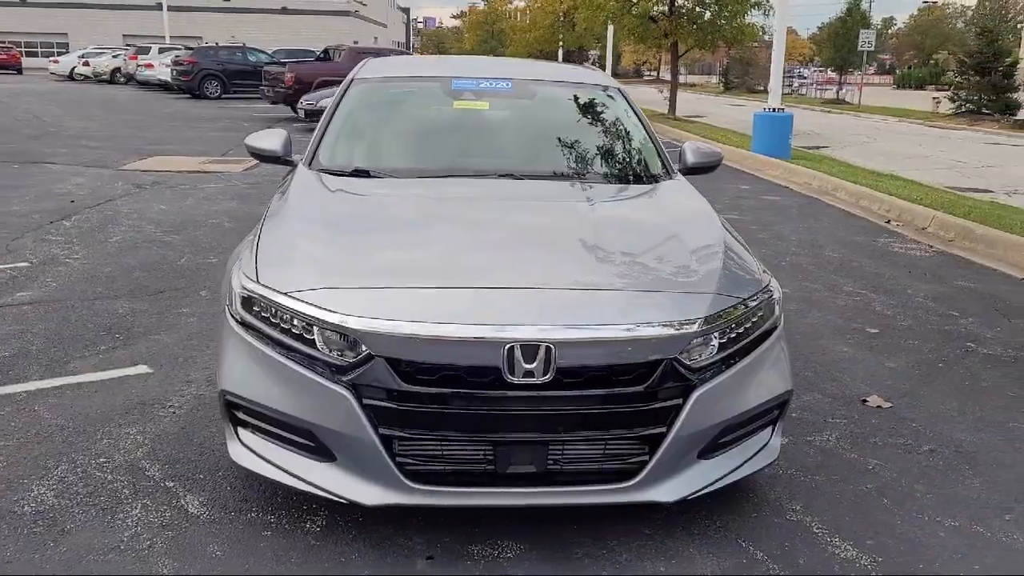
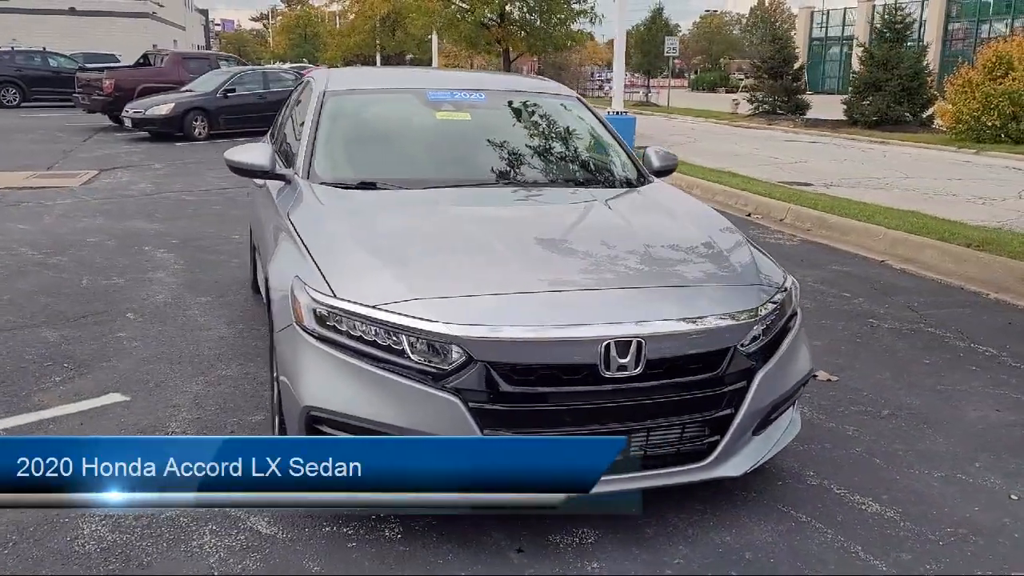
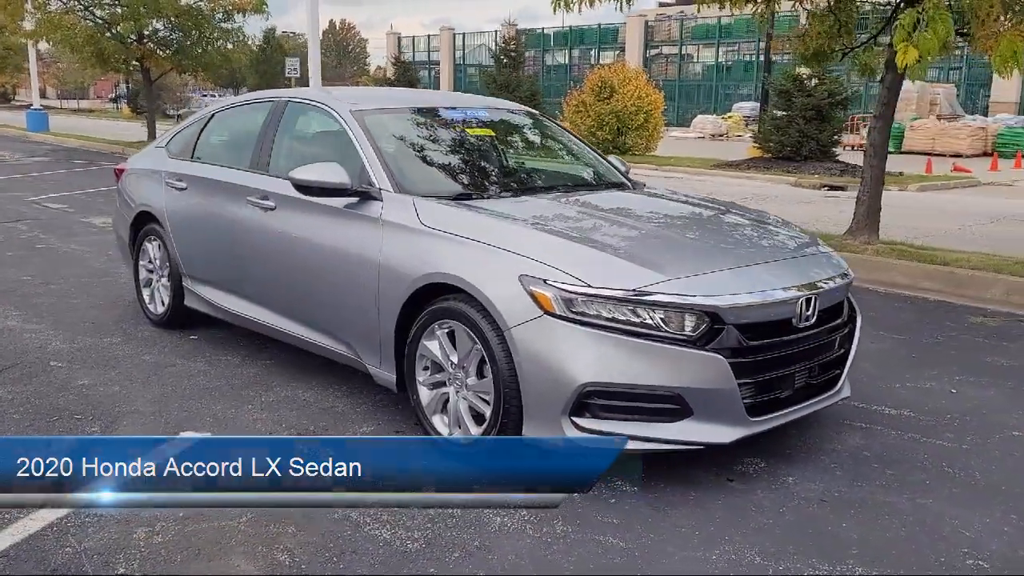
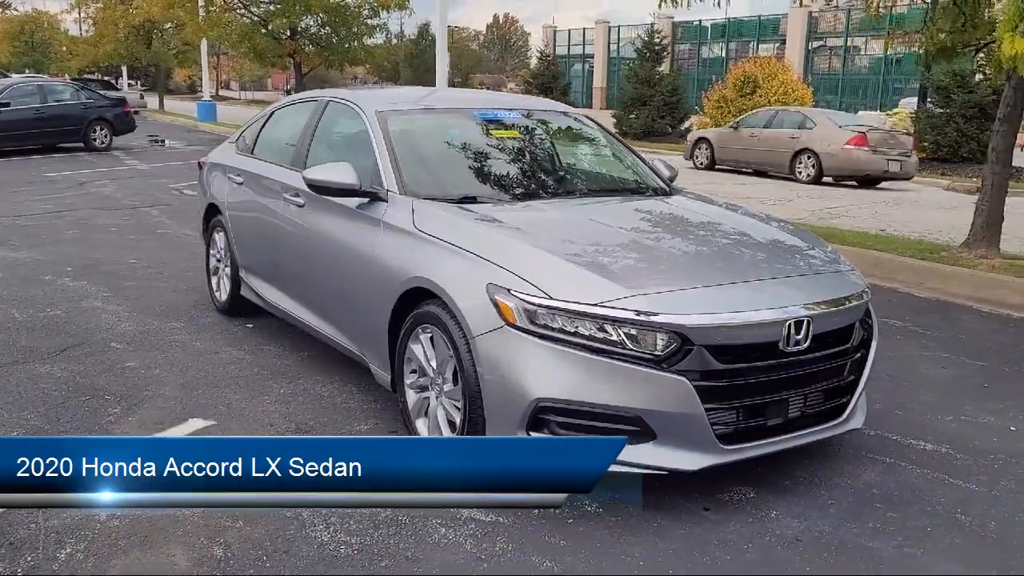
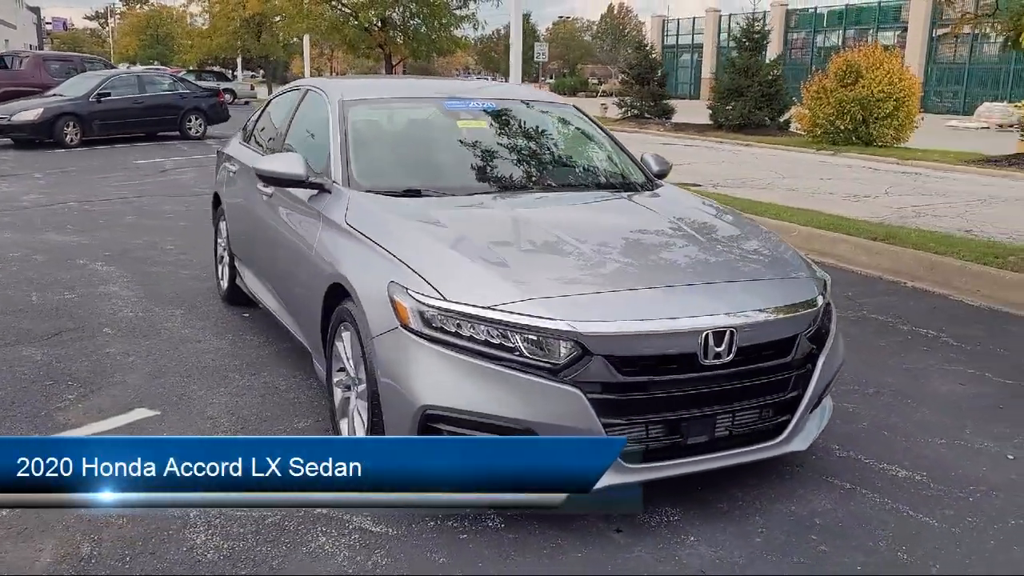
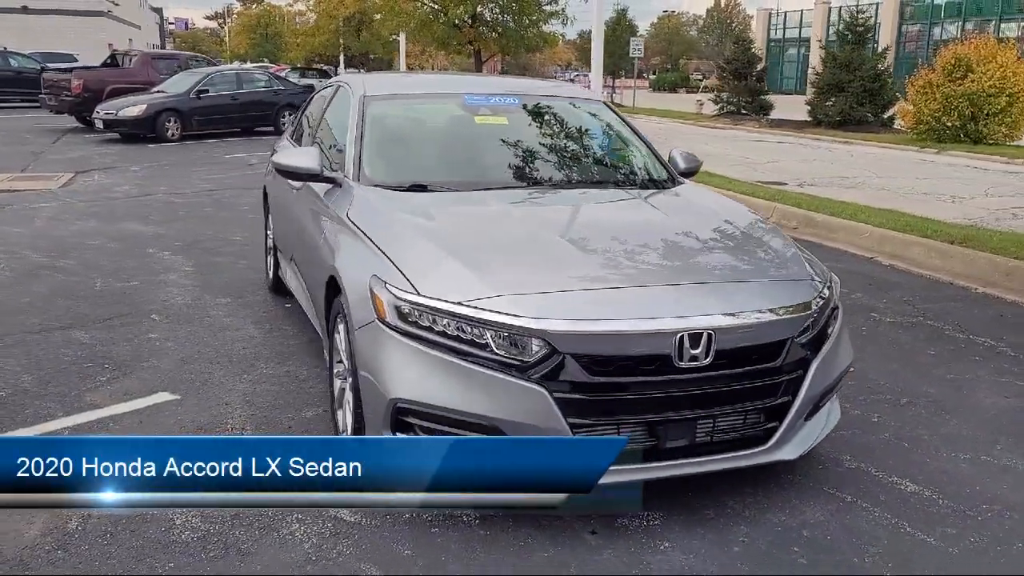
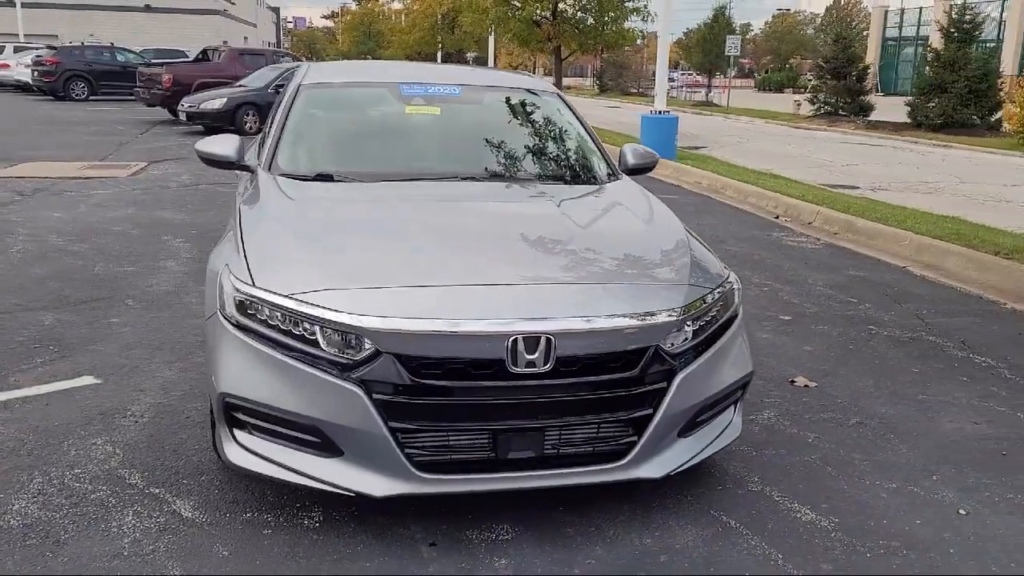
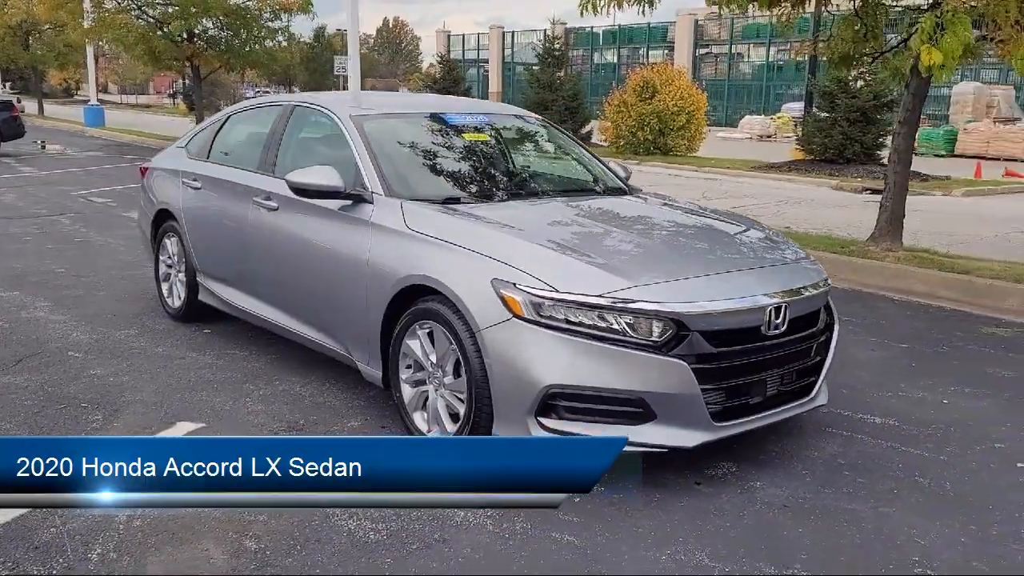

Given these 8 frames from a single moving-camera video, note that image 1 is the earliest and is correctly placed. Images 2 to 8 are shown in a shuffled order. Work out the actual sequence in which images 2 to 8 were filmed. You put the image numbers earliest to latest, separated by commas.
7, 2, 6, 5, 4, 8, 3
